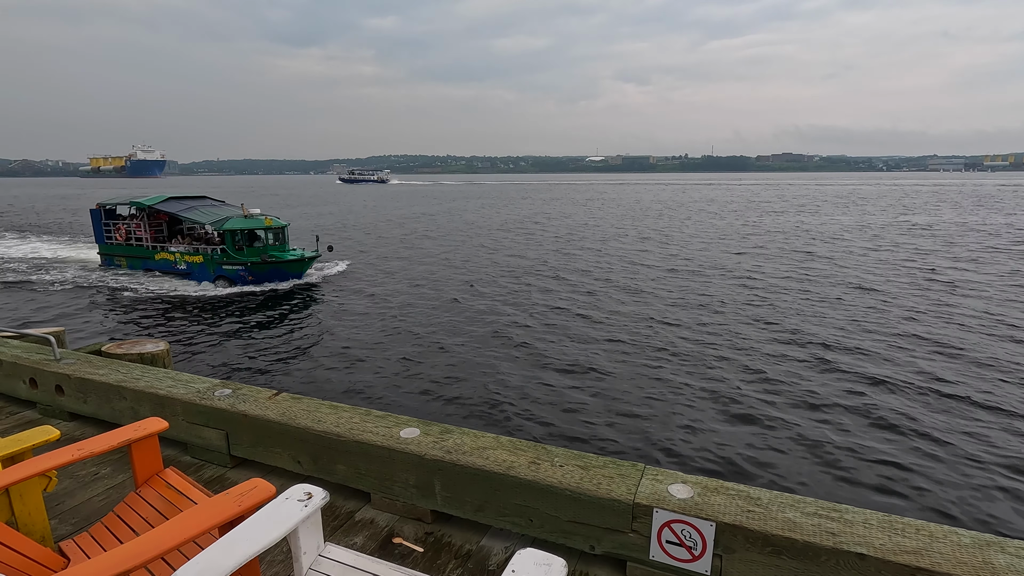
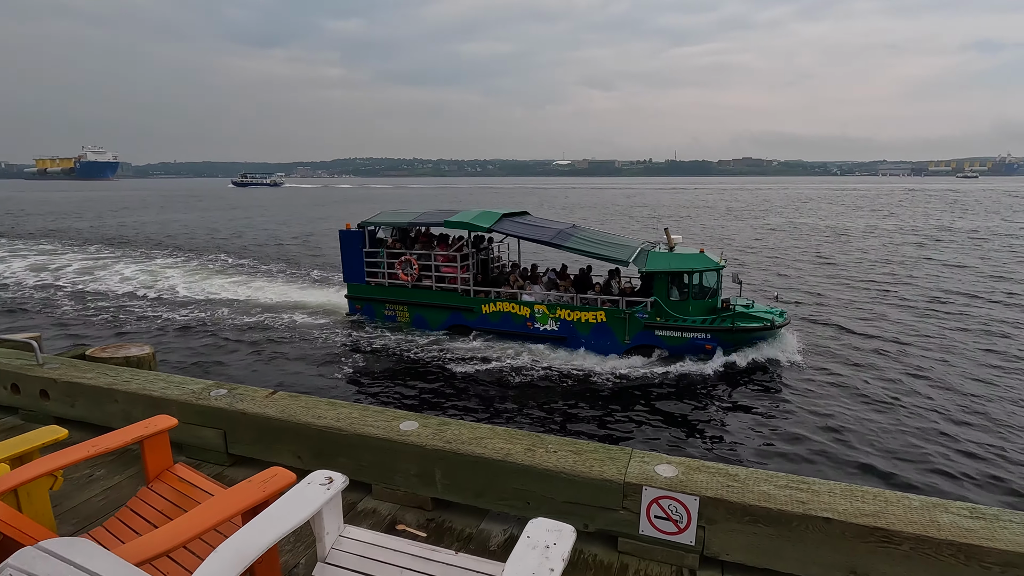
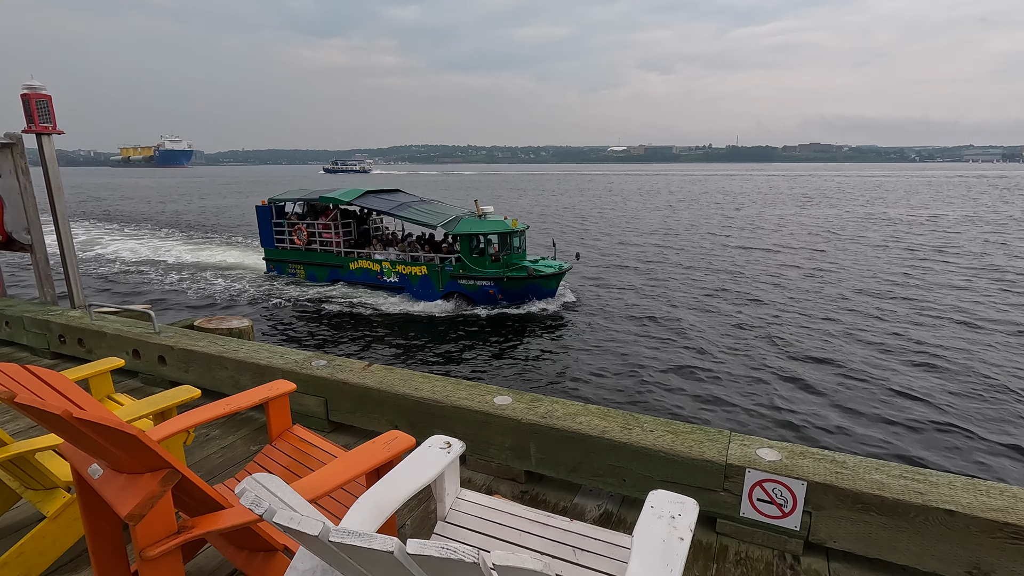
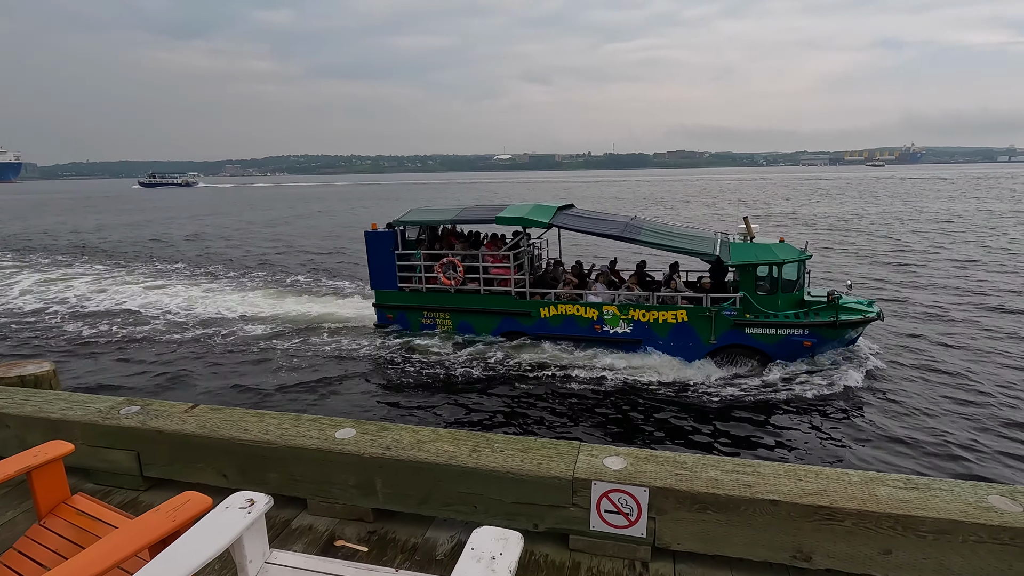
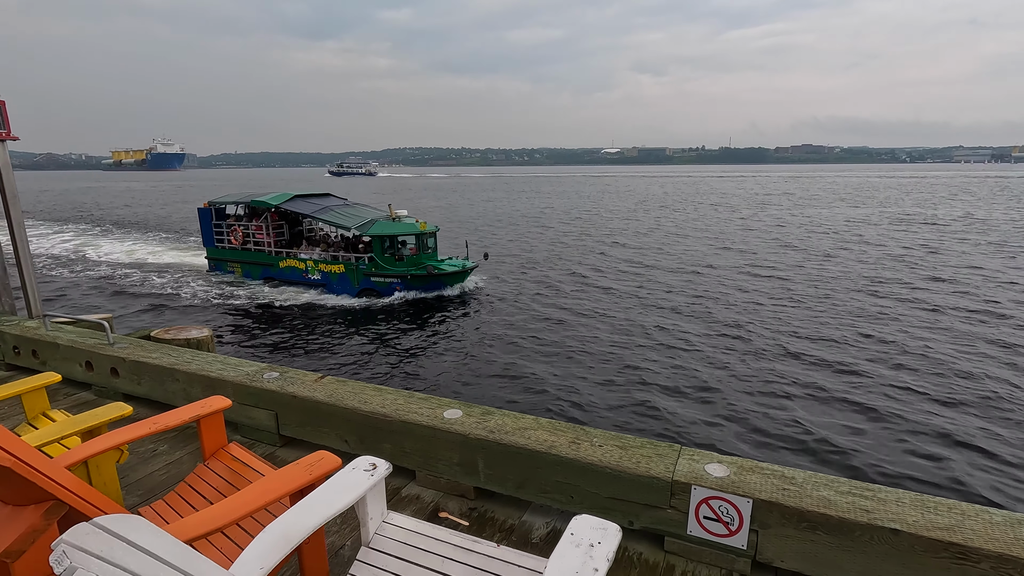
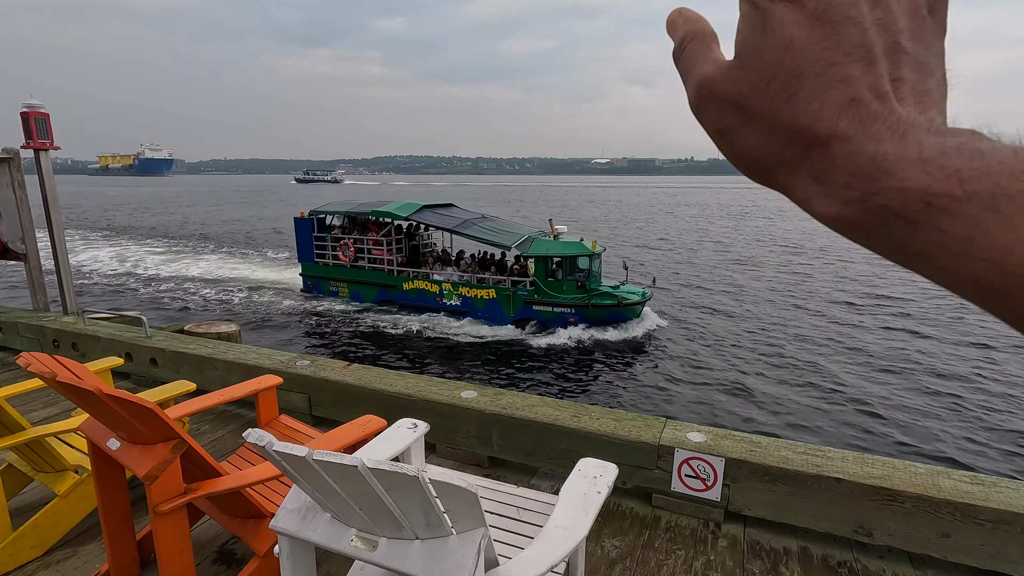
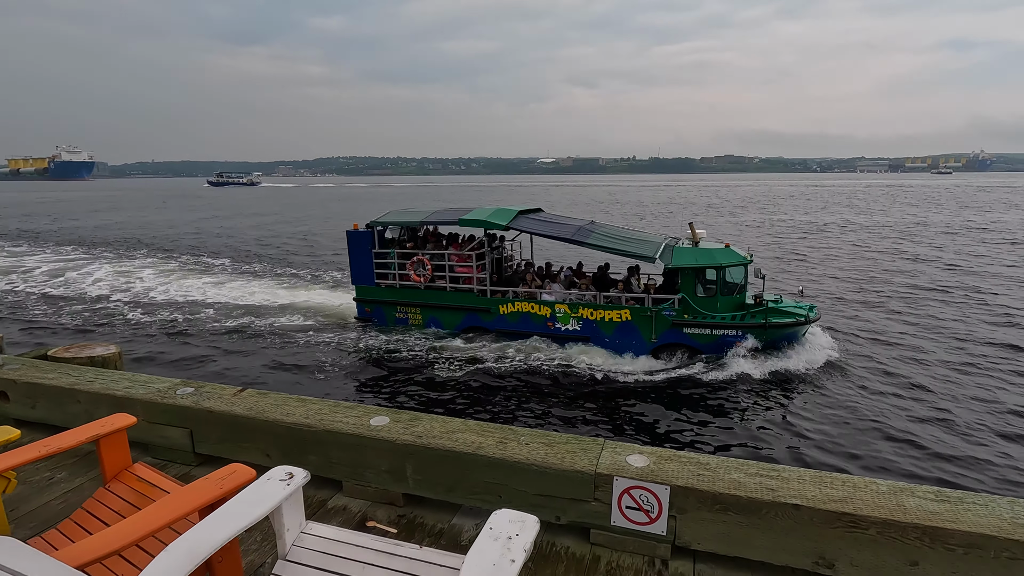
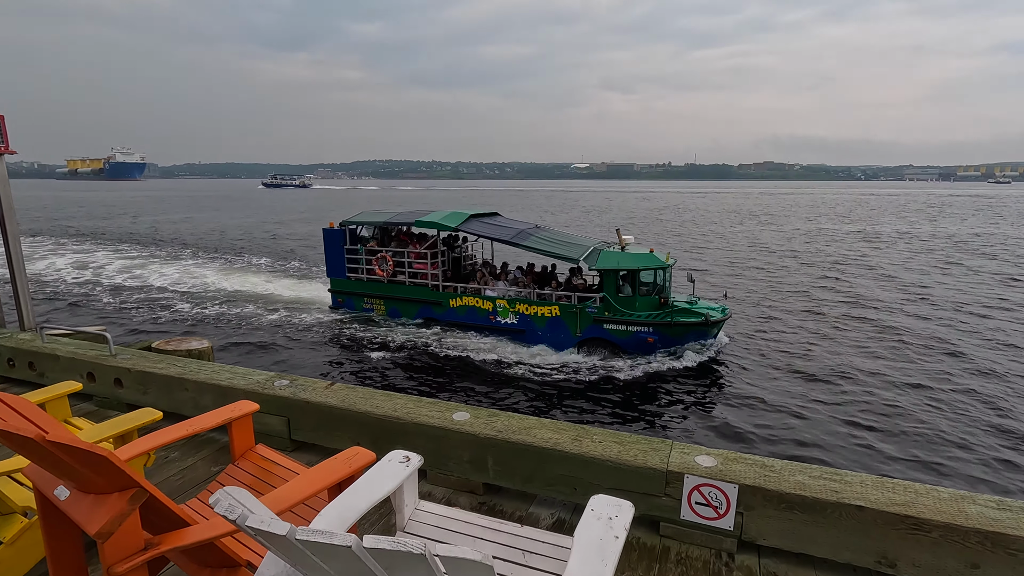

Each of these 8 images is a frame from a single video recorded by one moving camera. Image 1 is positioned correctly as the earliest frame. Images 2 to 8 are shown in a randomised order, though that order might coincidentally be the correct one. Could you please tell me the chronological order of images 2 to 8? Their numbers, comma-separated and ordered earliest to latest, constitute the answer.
5, 3, 6, 8, 2, 7, 4
